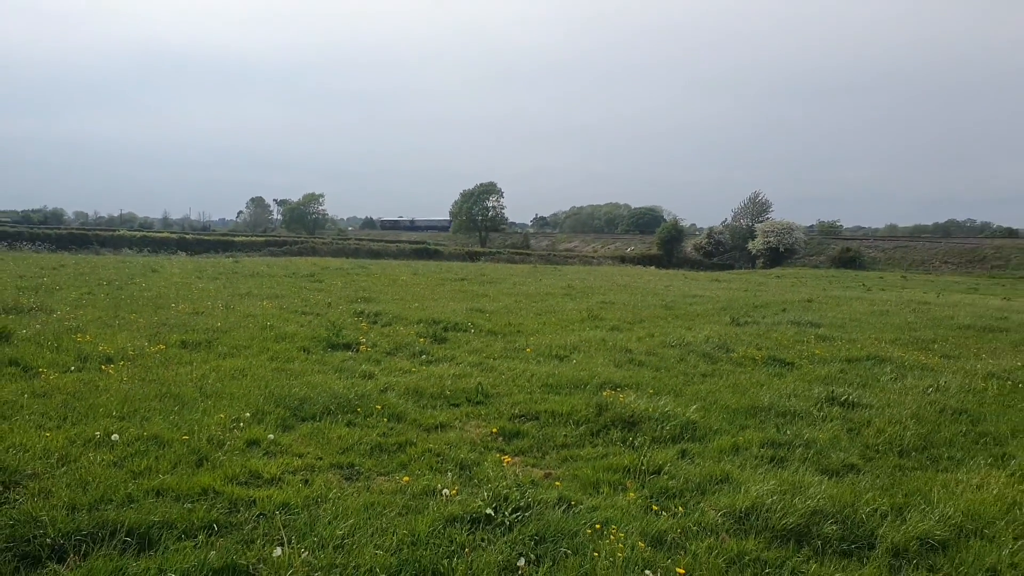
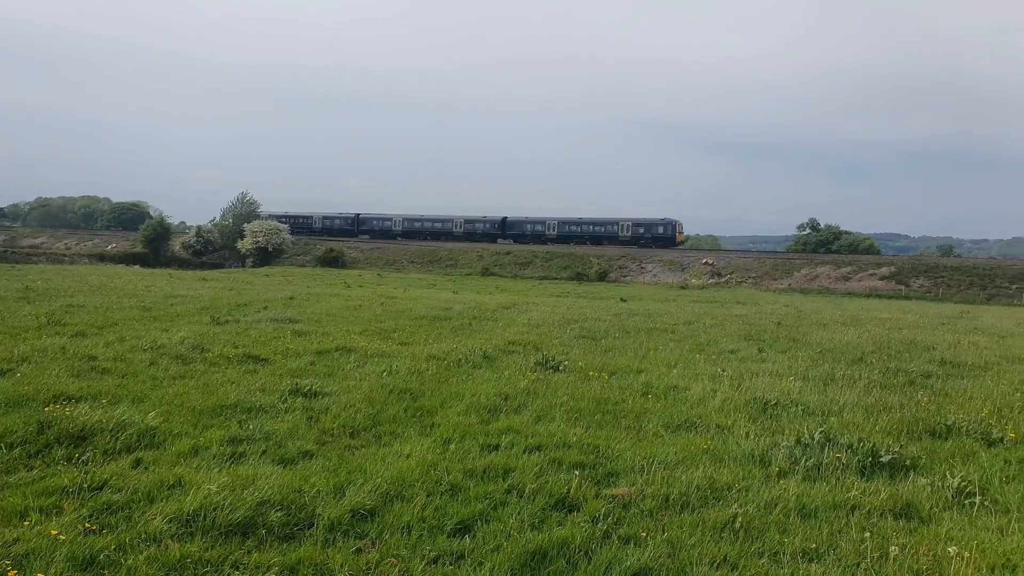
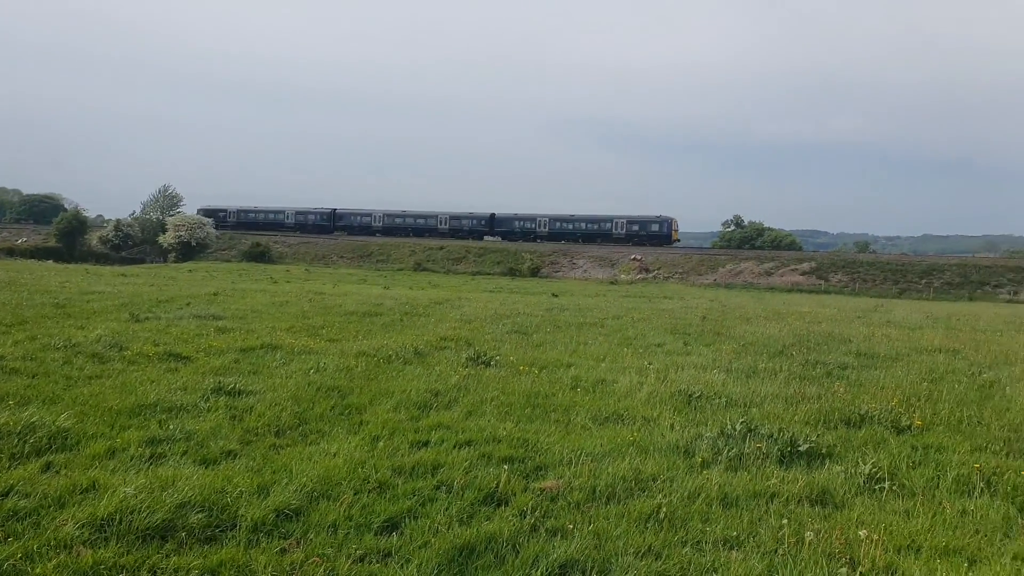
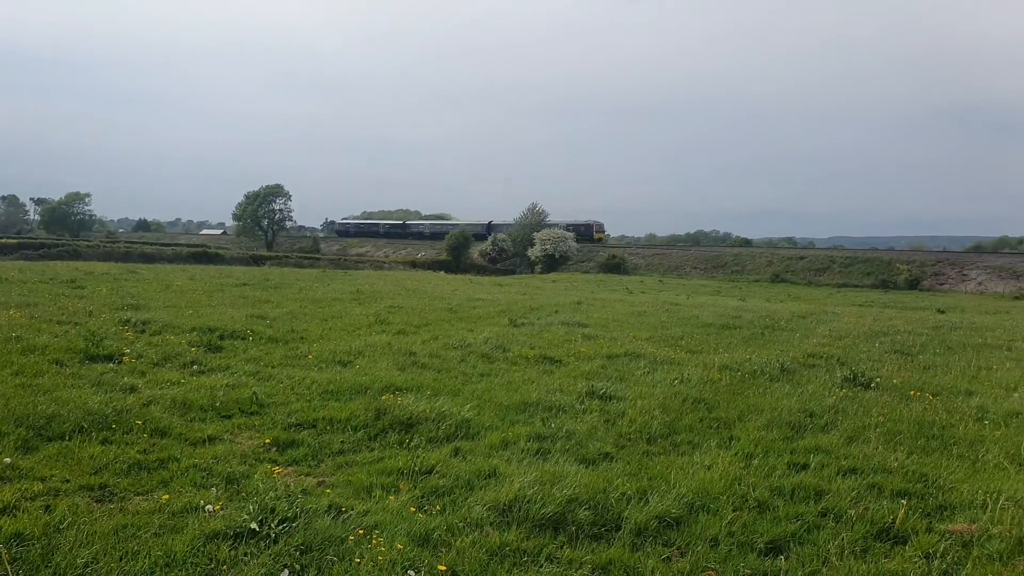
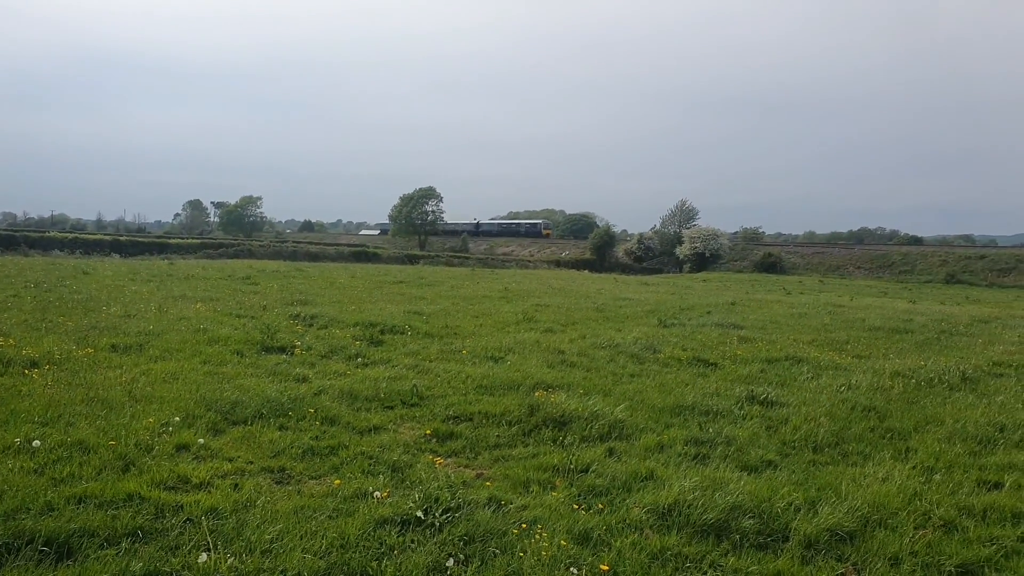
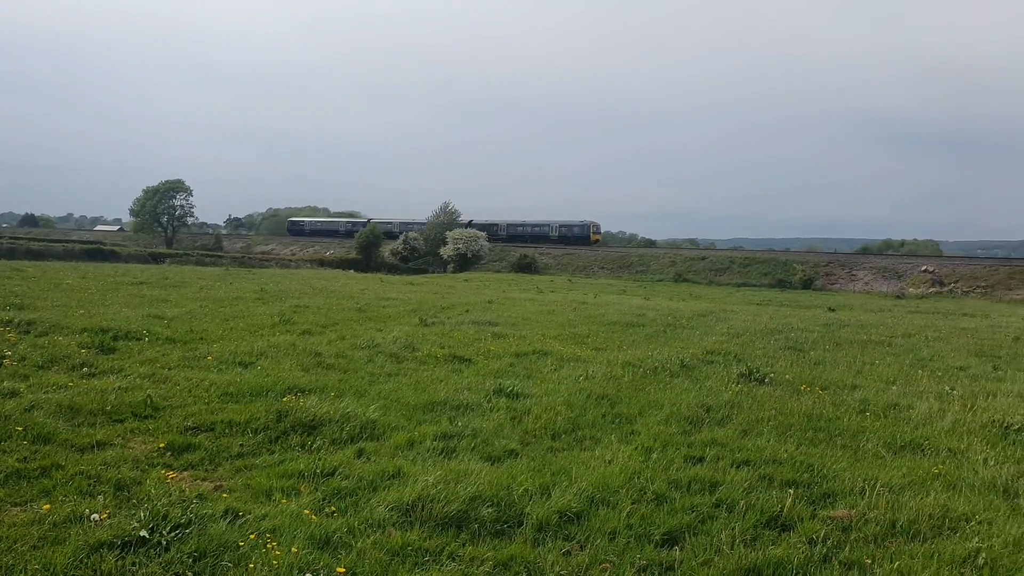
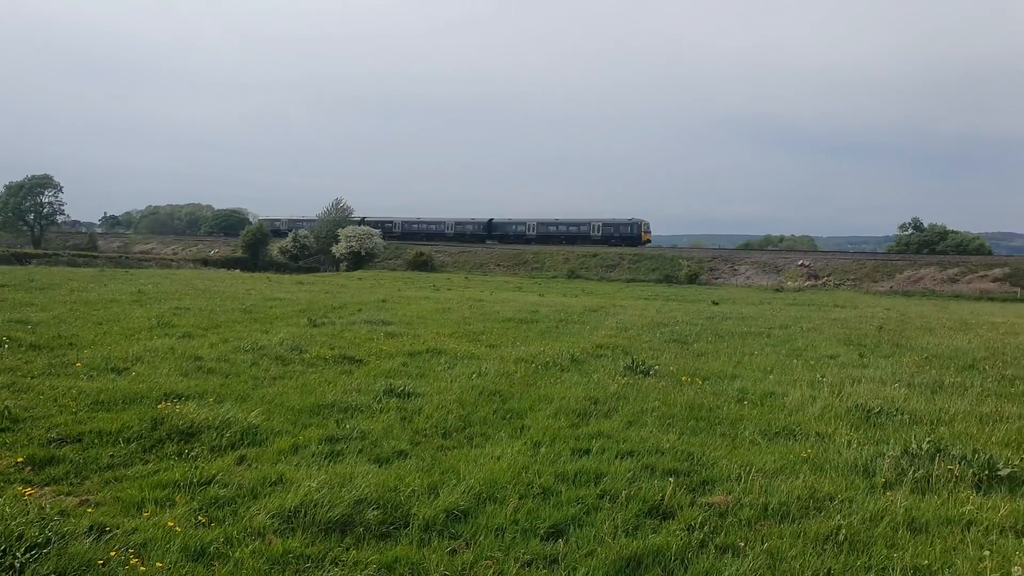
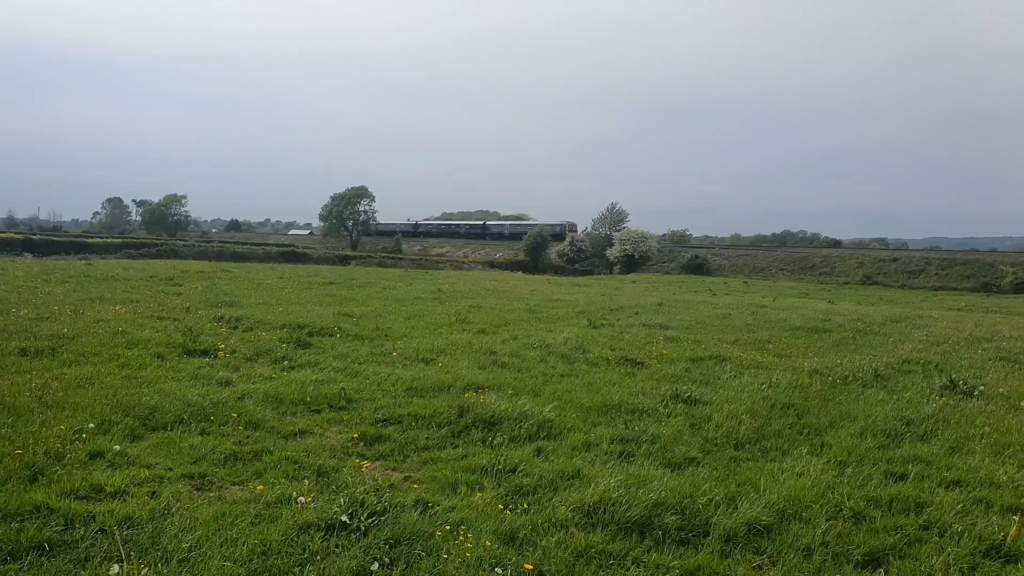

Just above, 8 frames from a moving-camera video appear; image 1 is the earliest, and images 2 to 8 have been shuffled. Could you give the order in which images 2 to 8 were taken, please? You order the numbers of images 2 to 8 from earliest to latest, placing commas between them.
5, 8, 4, 6, 7, 2, 3
